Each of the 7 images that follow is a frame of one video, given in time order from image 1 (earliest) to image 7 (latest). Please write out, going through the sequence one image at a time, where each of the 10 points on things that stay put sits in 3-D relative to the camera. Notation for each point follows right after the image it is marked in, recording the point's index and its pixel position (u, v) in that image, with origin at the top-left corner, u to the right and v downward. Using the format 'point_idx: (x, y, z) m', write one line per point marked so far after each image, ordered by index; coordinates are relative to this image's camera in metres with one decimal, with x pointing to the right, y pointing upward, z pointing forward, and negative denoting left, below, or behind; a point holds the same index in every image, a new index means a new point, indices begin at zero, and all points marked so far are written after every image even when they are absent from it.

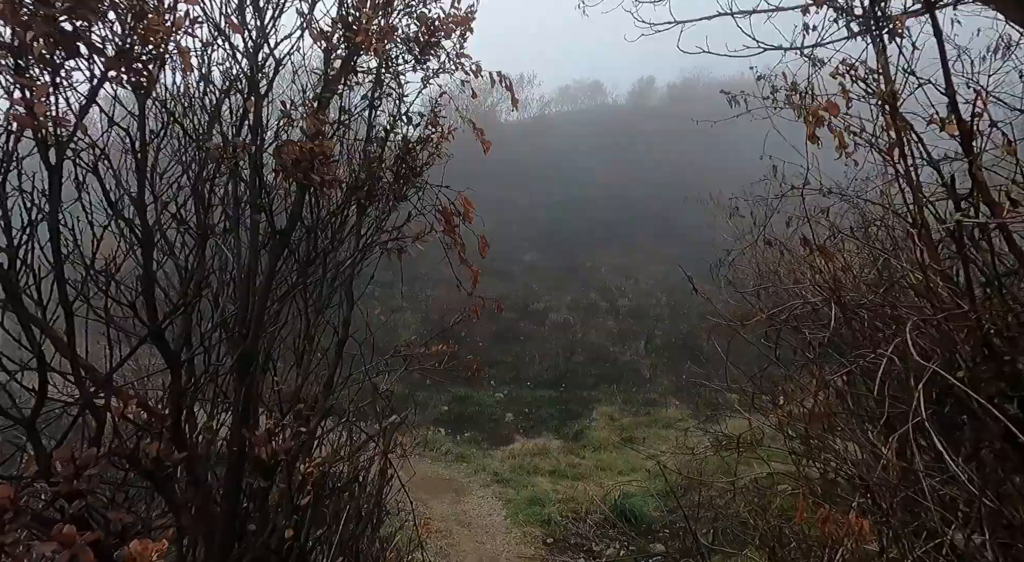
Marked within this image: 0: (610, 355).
0: (+2.2, -1.7, +15.3) m
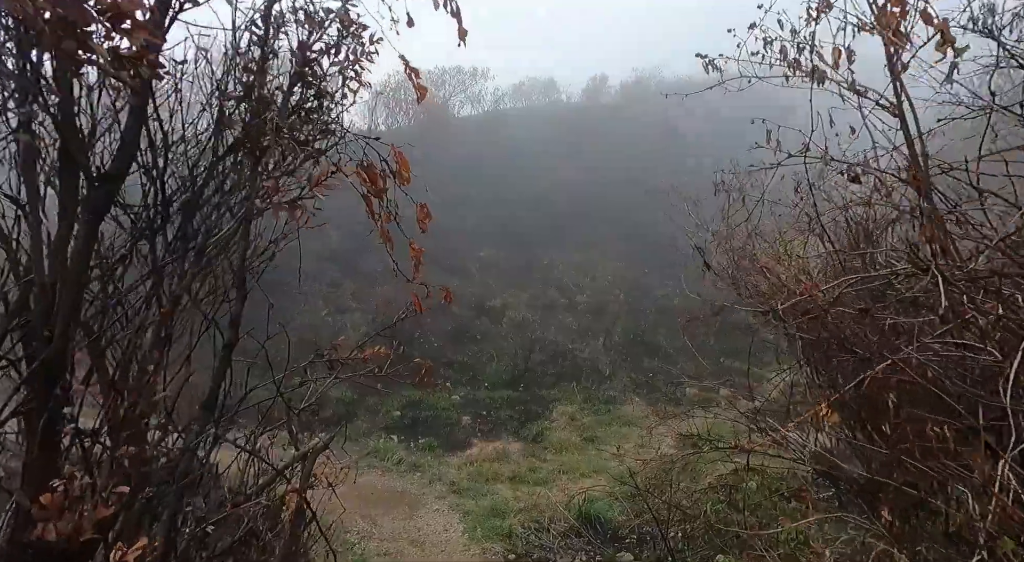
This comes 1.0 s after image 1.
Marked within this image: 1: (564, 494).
0: (+1.2, -1.6, +14.9) m
1: (+0.6, -2.7, +8.6) m
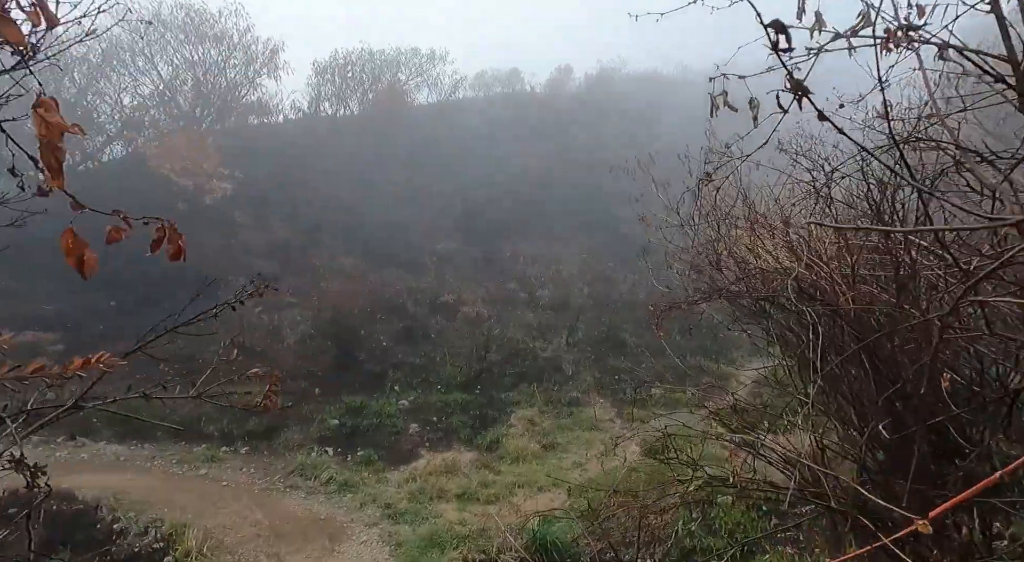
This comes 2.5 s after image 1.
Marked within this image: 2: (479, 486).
0: (+0.3, -1.4, +13.7) m
1: (0.0, -2.6, +7.5) m
2: (-0.4, -2.5, +8.4) m
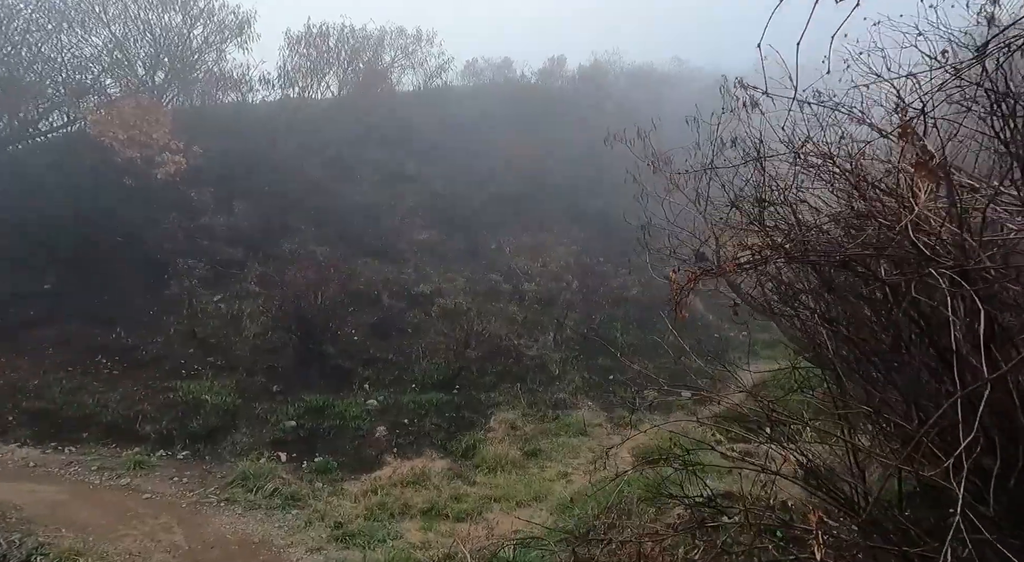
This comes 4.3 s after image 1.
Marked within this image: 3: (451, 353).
0: (0.0, -1.2, +12.6) m
1: (-0.2, -2.4, +6.3) m
2: (-0.7, -2.3, +7.3) m
3: (-1.1, -1.3, +12.3) m
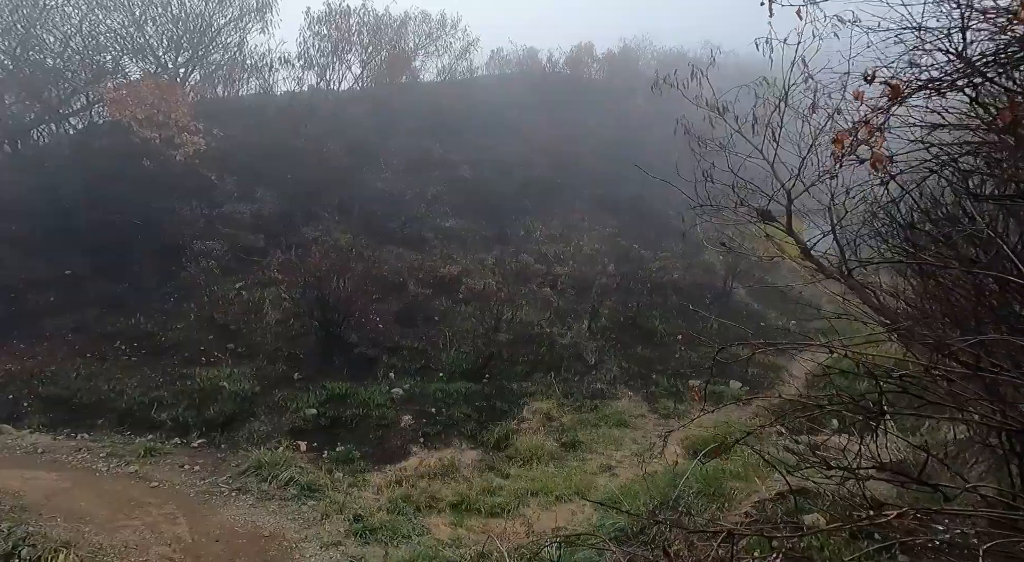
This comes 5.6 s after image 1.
0: (+0.6, -1.0, +11.9) m
1: (+0.1, -2.1, +5.6) m
2: (-0.3, -2.0, +6.6) m
3: (-0.5, -1.0, +11.6) m
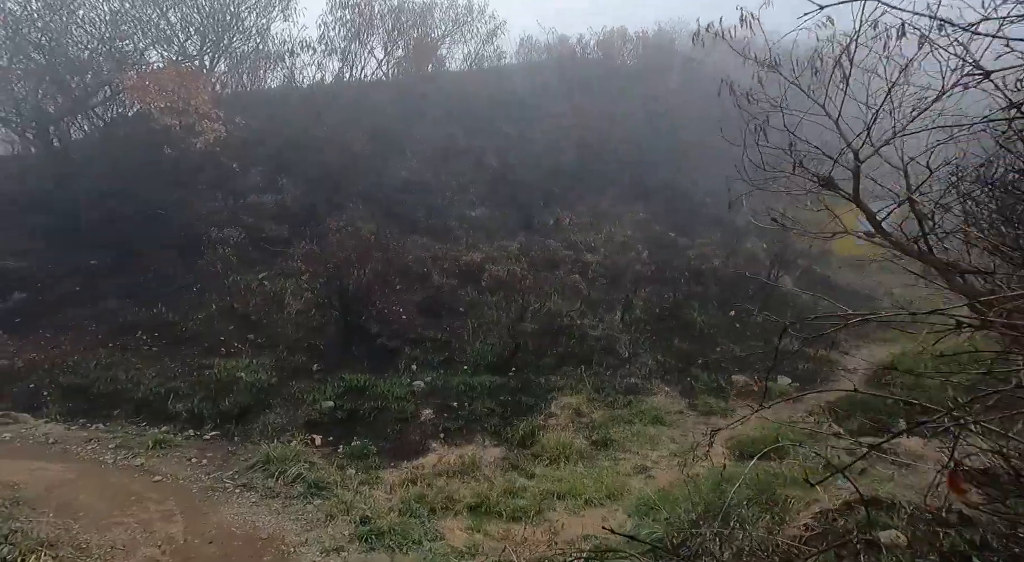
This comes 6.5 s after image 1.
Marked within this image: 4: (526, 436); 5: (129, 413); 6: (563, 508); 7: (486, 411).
0: (+1.1, -0.8, +11.3) m
1: (+0.3, -1.9, +5.1) m
2: (-0.1, -1.9, +6.1) m
3: (-0.1, -0.8, +11.1) m
4: (+0.2, -1.8, +8.0) m
5: (-4.7, -1.6, +8.3) m
6: (+0.4, -1.9, +5.8) m
7: (-0.3, -1.7, +8.8) m
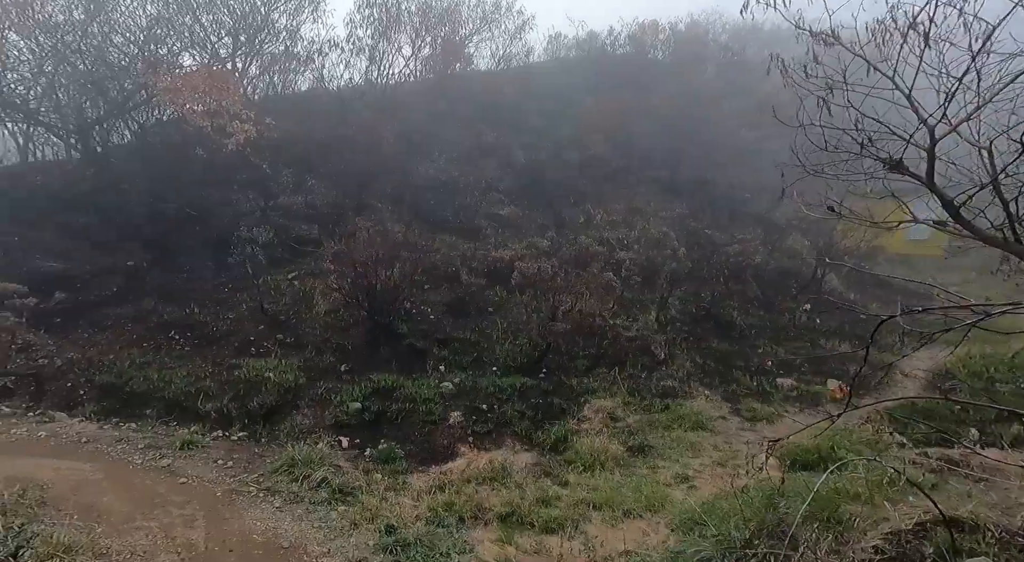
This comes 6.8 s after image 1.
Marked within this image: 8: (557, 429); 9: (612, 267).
0: (+1.6, -0.8, +11.0) m
1: (+0.5, -1.9, +4.8) m
2: (+0.2, -1.8, +5.8) m
3: (+0.5, -0.8, +10.8) m
4: (+0.6, -1.8, +7.7) m
5: (-4.3, -1.6, +8.2) m
6: (+0.7, -1.9, +5.5) m
7: (+0.1, -1.7, +8.5) m
8: (+0.6, -1.7, +8.0) m
9: (+2.0, +0.2, +13.0) m
